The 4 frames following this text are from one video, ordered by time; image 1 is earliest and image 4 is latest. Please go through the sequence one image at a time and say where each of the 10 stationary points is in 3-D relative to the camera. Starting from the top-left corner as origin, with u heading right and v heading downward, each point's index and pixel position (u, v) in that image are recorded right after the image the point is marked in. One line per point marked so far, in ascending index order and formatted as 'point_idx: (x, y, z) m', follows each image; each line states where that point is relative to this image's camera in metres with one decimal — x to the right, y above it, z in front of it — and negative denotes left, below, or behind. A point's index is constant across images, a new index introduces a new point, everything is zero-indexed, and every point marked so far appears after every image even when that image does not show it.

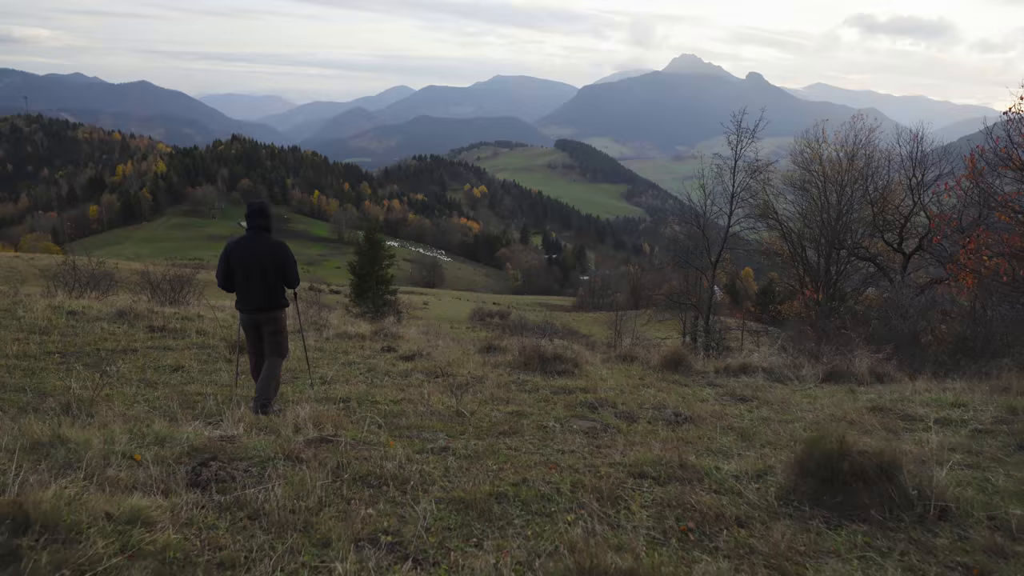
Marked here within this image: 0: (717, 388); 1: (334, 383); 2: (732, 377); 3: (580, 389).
0: (+1.7, -0.9, +7.3) m
1: (-1.4, -0.7, +6.7) m
2: (+2.1, -0.9, +8.3) m
3: (+0.5, -0.8, +6.5) m
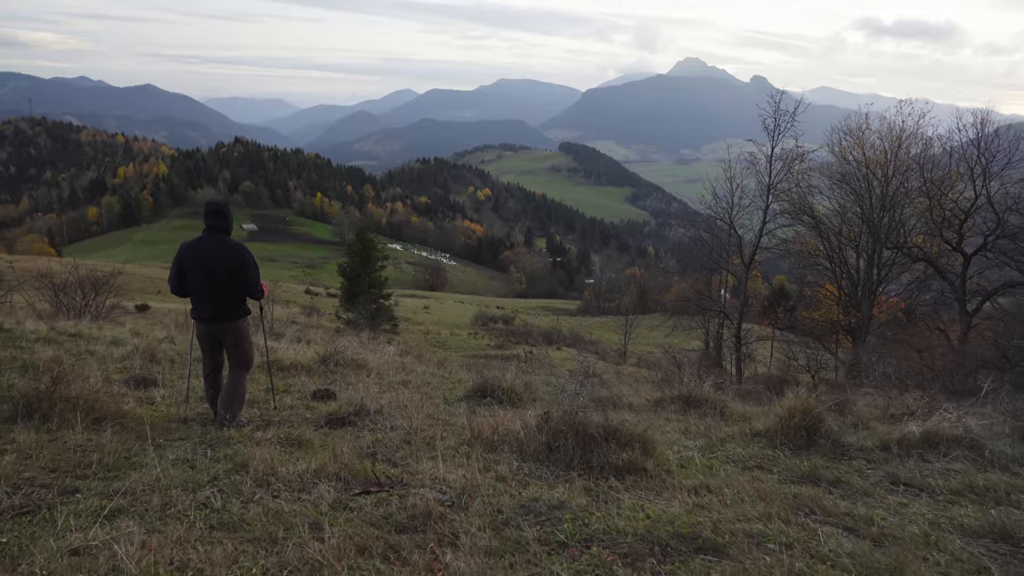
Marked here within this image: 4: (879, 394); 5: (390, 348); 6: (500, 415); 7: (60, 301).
0: (+1.8, -0.9, +3.6) m
1: (-1.3, -0.8, +2.9) m
2: (+2.2, -0.9, +4.5) m
3: (+0.6, -0.8, +2.8) m
4: (+3.6, -1.0, +8.5) m
5: (-1.9, -0.9, +13.2) m
6: (-0.1, -0.8, +5.4) m
7: (-6.5, -0.1, +12.3) m
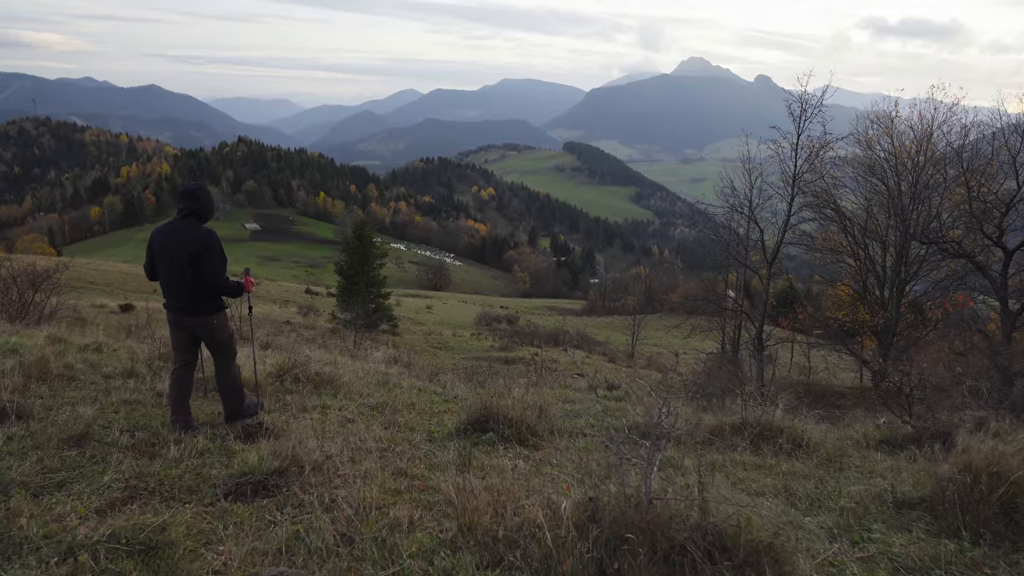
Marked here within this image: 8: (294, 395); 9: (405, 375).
0: (+1.8, -0.9, +1.7) m
1: (-1.3, -0.8, +1.1) m
2: (+2.2, -0.9, +2.6) m
3: (+0.6, -0.8, +0.9) m
4: (+3.6, -1.0, +6.6) m
5: (-1.8, -0.9, +11.3) m
6: (0.0, -0.8, +3.5) m
7: (-6.4, -0.1, +10.4) m
8: (-1.4, -0.7, +5.8) m
9: (-1.1, -0.9, +9.0) m
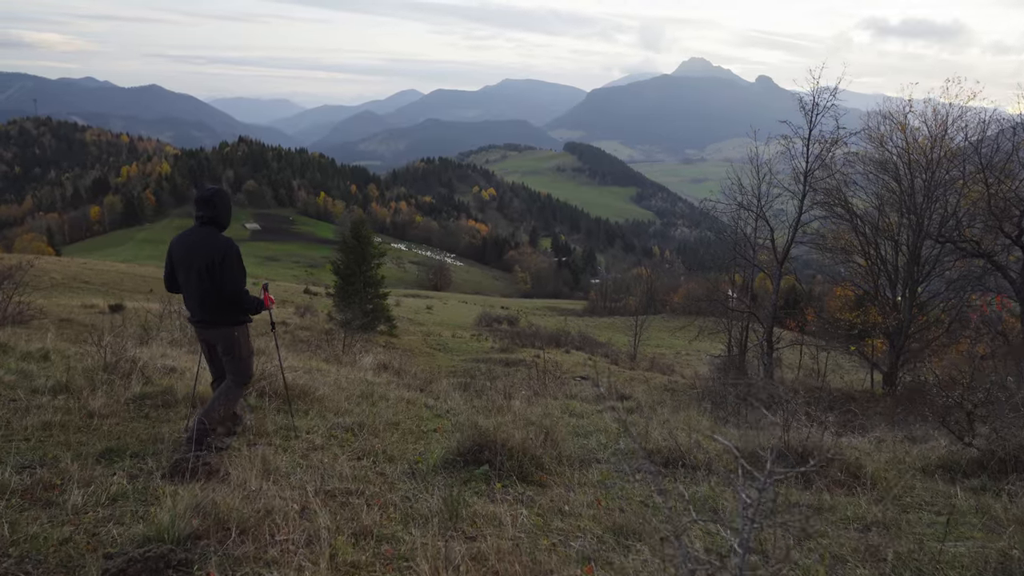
0: (+1.8, -0.9, +0.8) m
1: (-1.3, -0.7, +0.1) m
2: (+2.2, -0.9, +1.7) m
3: (+0.6, -0.8, 0.0) m
4: (+3.7, -1.0, +5.7) m
5: (-1.8, -0.9, +10.4) m
6: (0.0, -0.8, +2.6) m
7: (-6.4, -0.1, +9.5) m
8: (-1.4, -0.7, +4.9) m
9: (-1.1, -0.9, +8.0) m
